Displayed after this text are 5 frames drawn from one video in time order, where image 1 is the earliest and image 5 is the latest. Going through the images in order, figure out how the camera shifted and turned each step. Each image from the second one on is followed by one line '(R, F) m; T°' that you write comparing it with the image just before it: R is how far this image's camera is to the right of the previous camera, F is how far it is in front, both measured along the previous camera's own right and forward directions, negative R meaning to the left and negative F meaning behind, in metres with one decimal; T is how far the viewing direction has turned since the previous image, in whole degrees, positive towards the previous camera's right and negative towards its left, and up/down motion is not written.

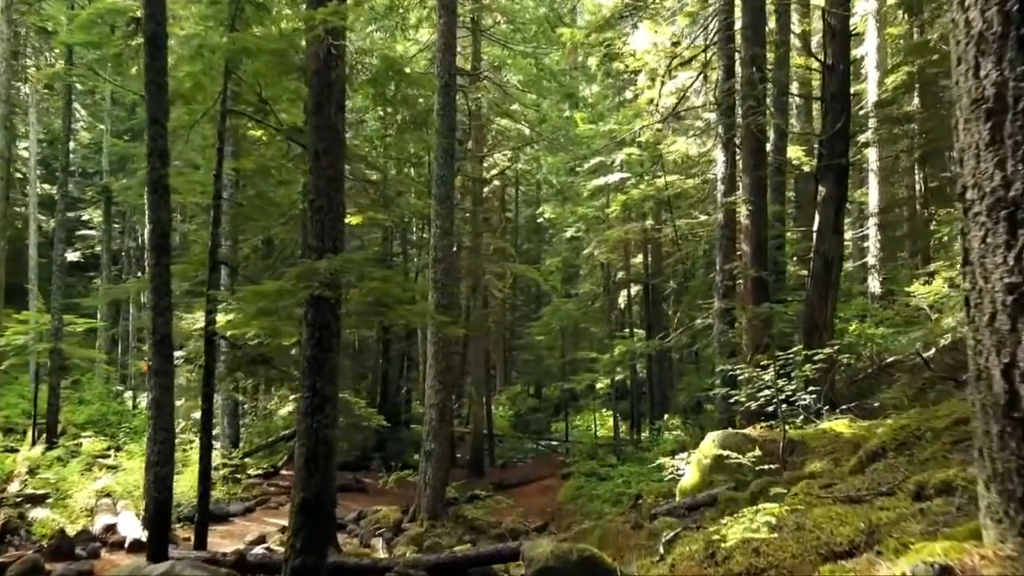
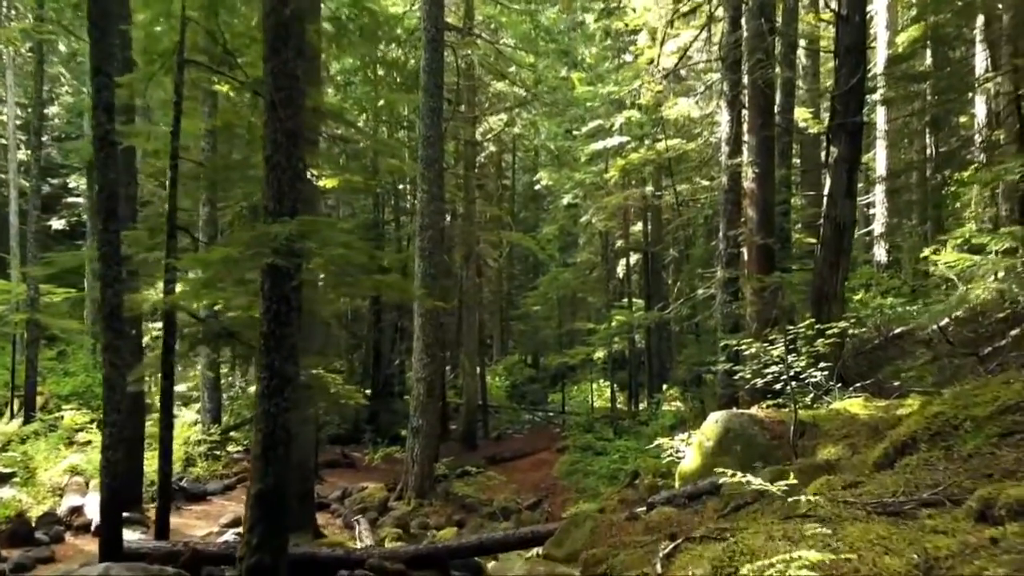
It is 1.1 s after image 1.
(+0.1, +0.8) m; 0°
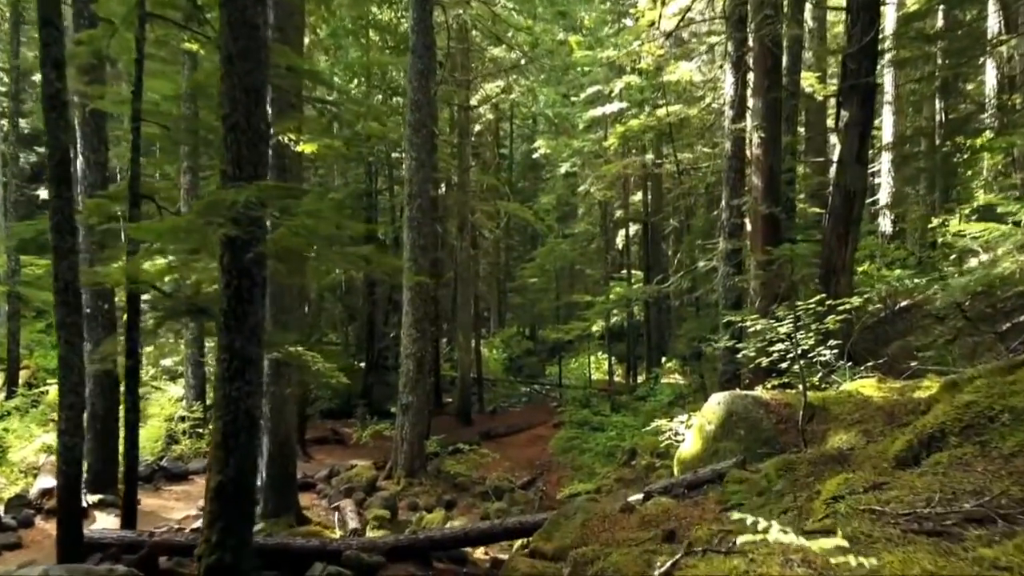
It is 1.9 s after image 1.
(+0.1, +0.6) m; 0°
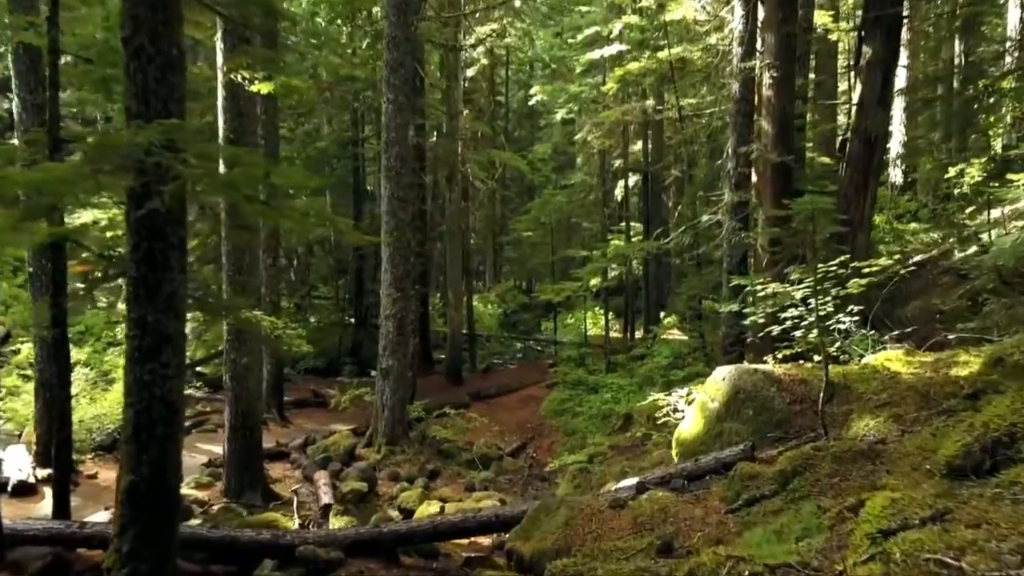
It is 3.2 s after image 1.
(+0.2, +1.0) m; 0°
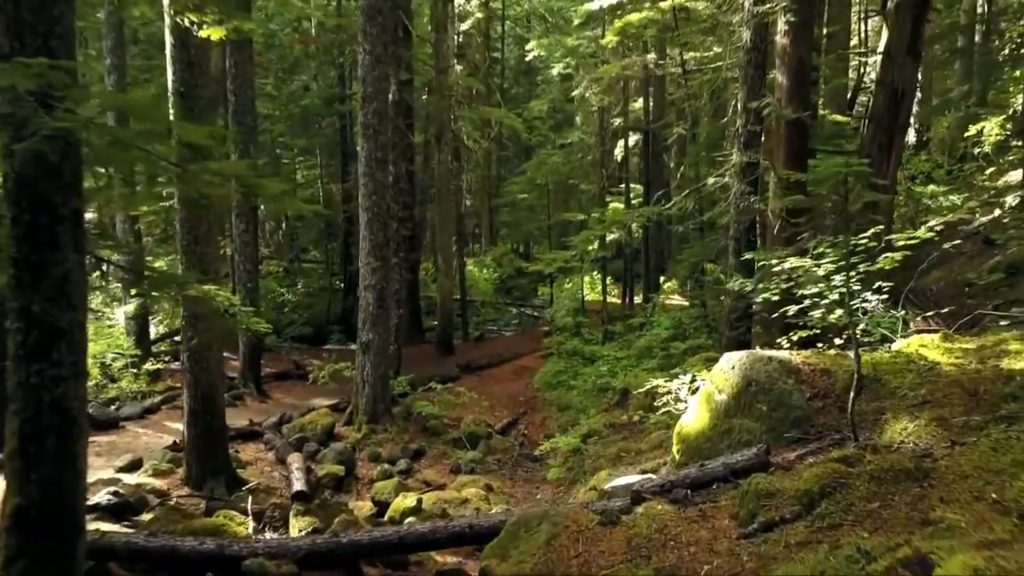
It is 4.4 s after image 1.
(+0.2, +0.9) m; 0°
